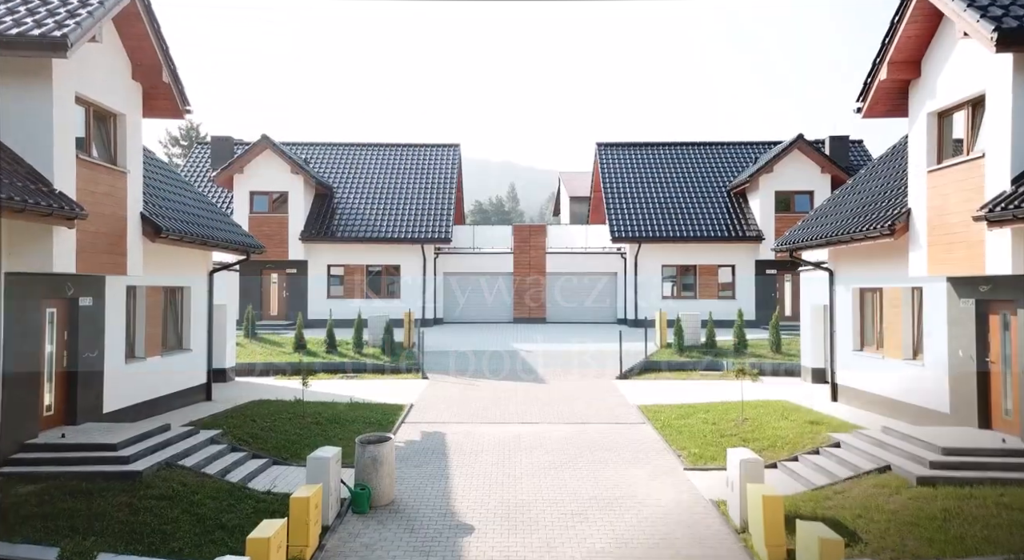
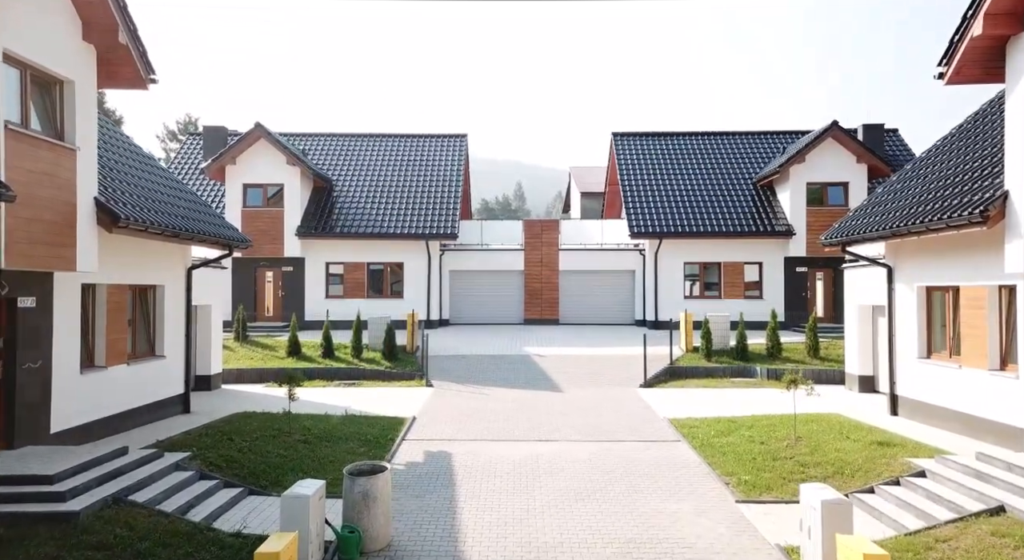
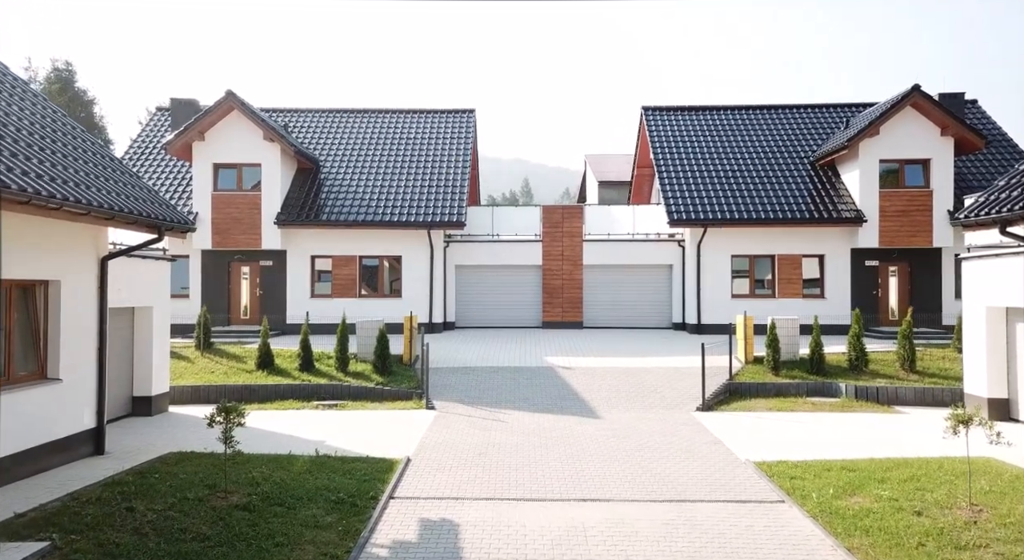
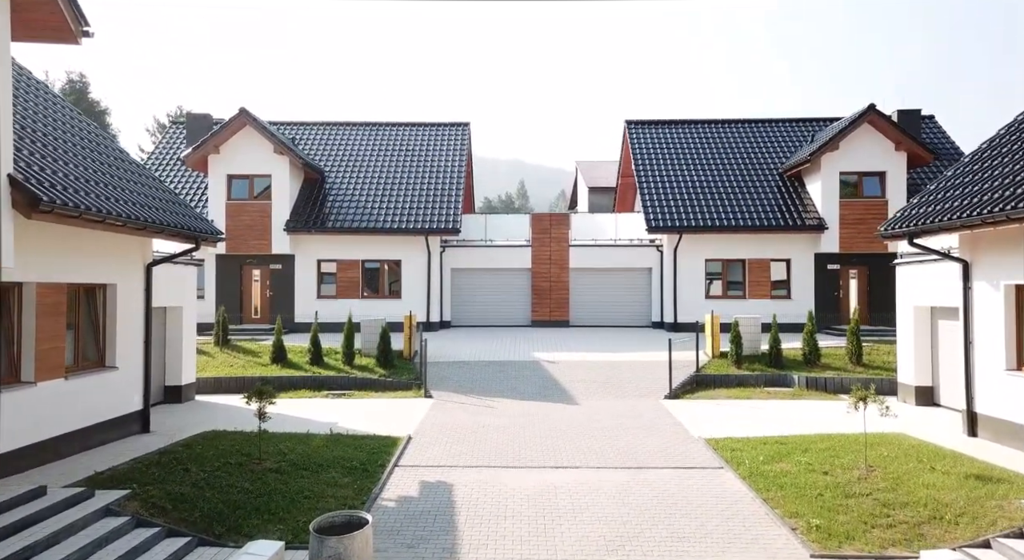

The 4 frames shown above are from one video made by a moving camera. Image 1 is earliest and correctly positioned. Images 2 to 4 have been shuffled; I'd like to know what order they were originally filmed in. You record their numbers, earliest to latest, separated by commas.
2, 4, 3
